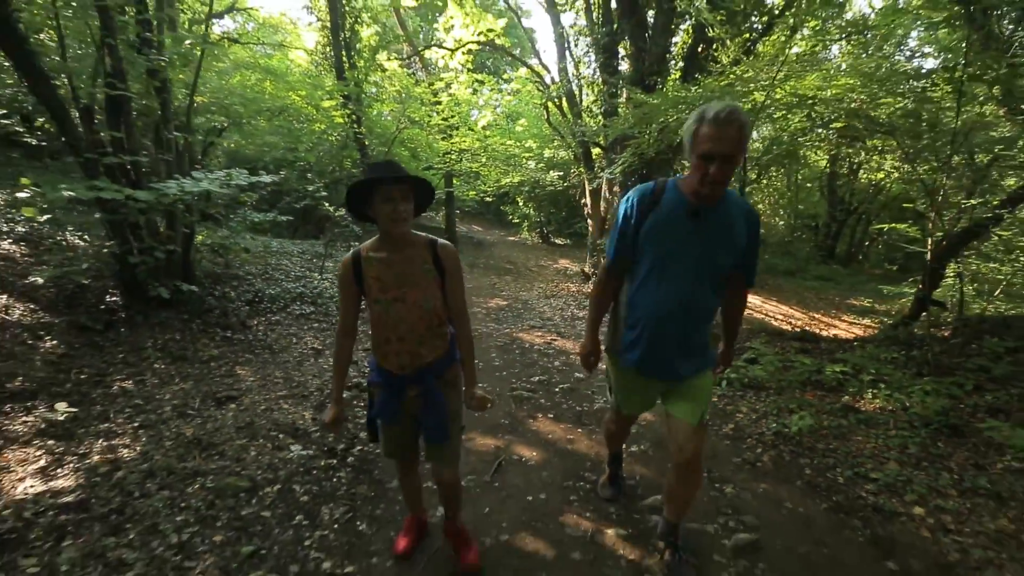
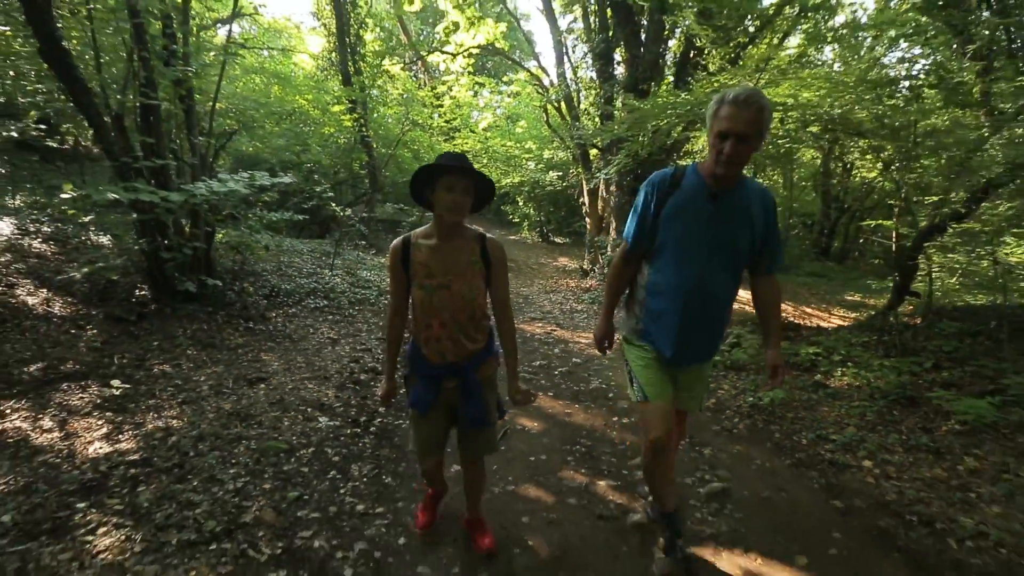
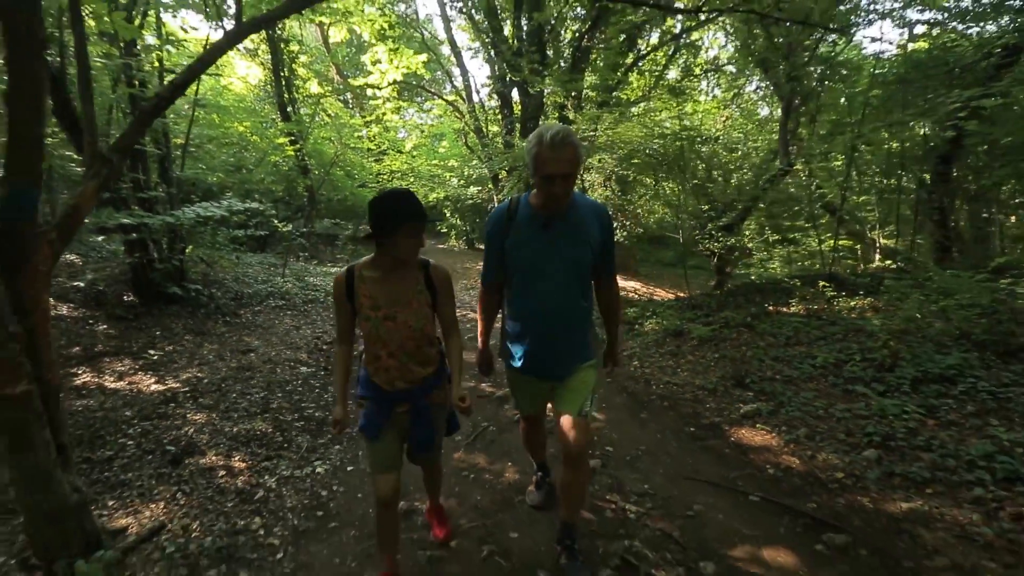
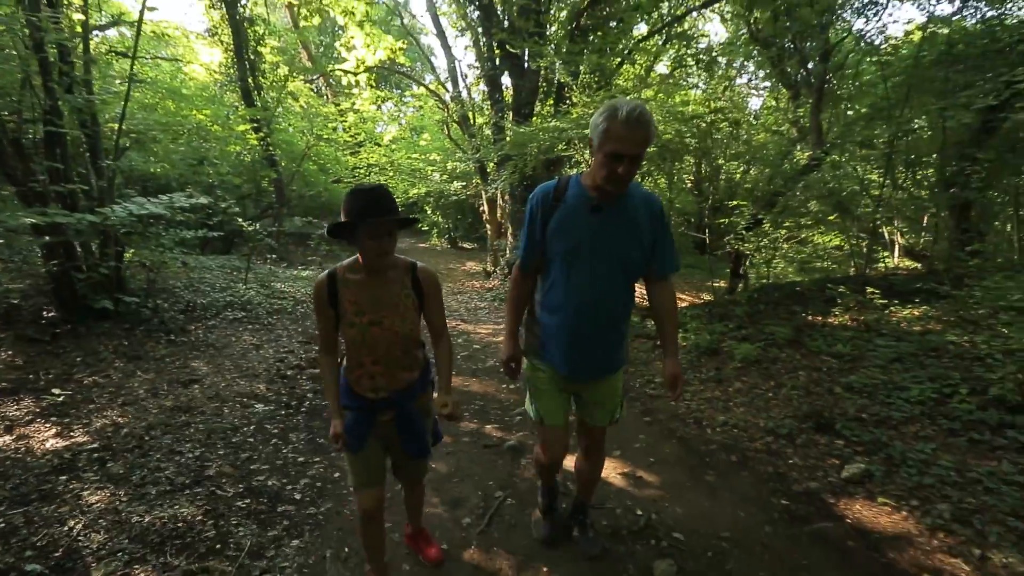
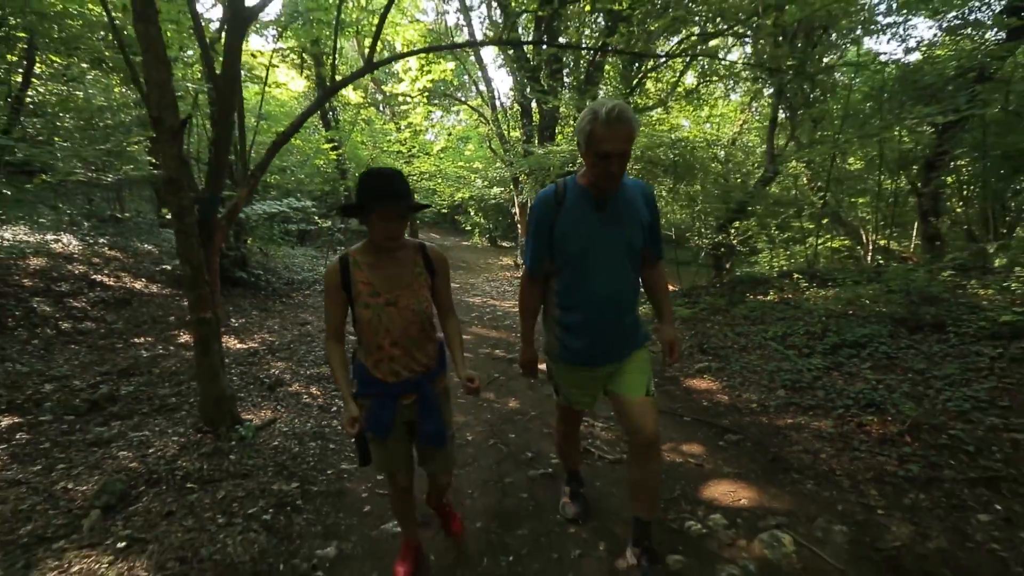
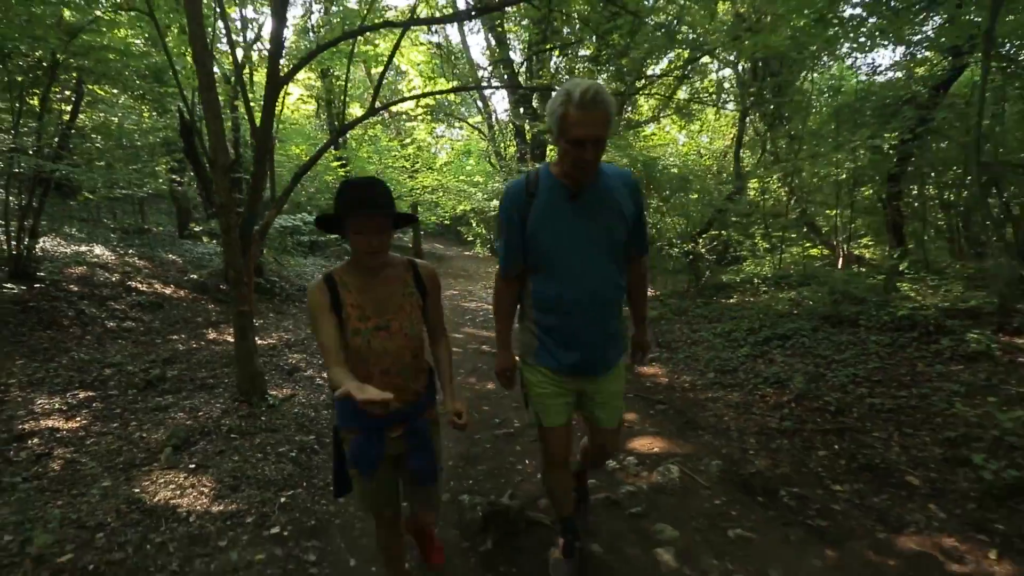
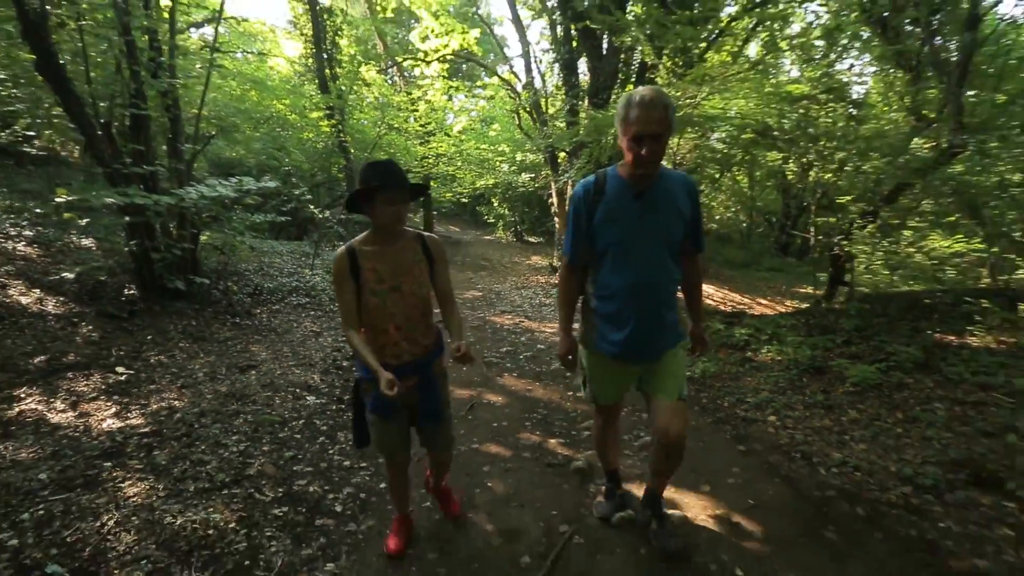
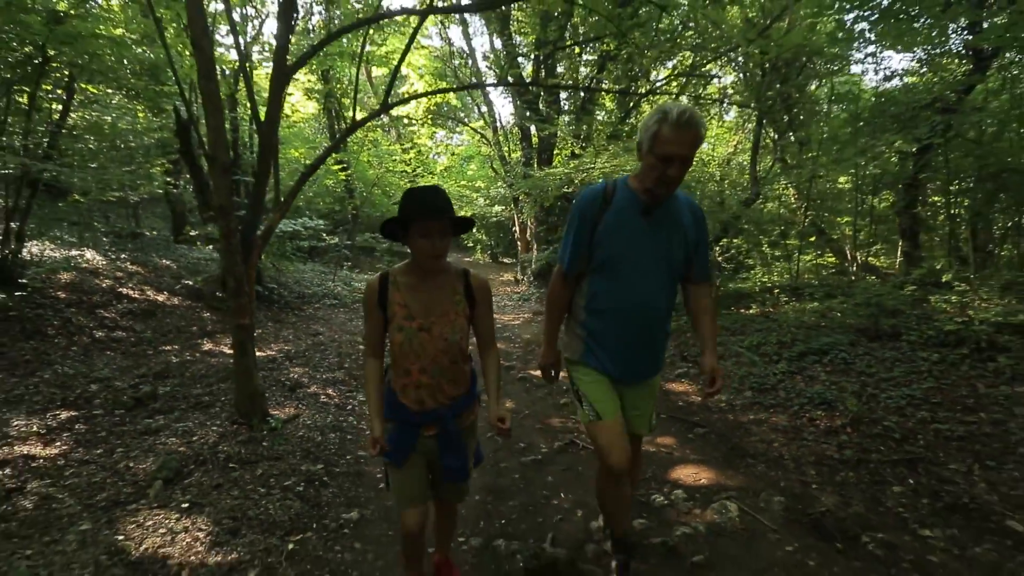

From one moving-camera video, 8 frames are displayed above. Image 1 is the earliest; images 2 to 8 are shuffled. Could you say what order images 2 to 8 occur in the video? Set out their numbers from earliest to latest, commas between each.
2, 7, 4, 3, 5, 8, 6
